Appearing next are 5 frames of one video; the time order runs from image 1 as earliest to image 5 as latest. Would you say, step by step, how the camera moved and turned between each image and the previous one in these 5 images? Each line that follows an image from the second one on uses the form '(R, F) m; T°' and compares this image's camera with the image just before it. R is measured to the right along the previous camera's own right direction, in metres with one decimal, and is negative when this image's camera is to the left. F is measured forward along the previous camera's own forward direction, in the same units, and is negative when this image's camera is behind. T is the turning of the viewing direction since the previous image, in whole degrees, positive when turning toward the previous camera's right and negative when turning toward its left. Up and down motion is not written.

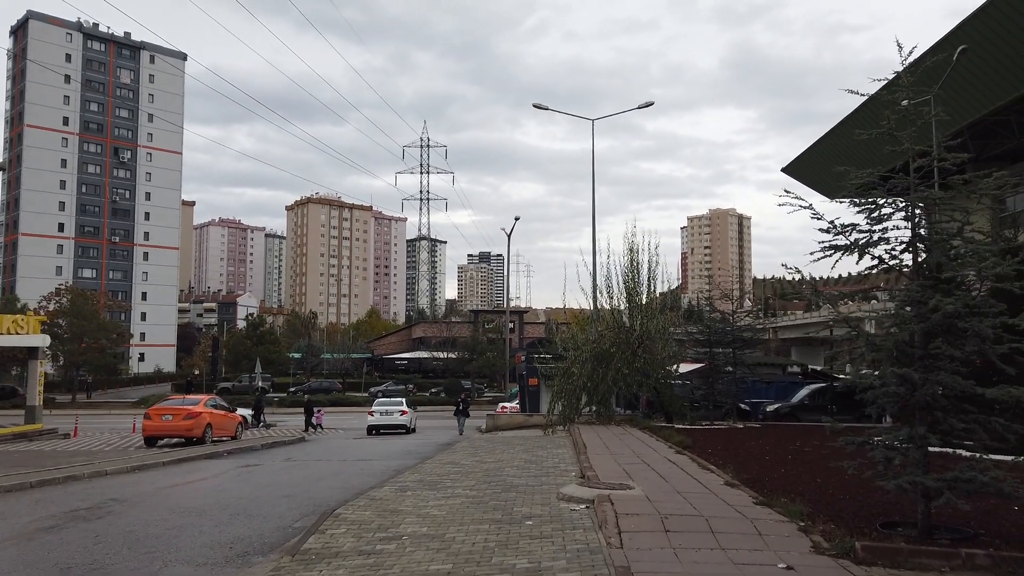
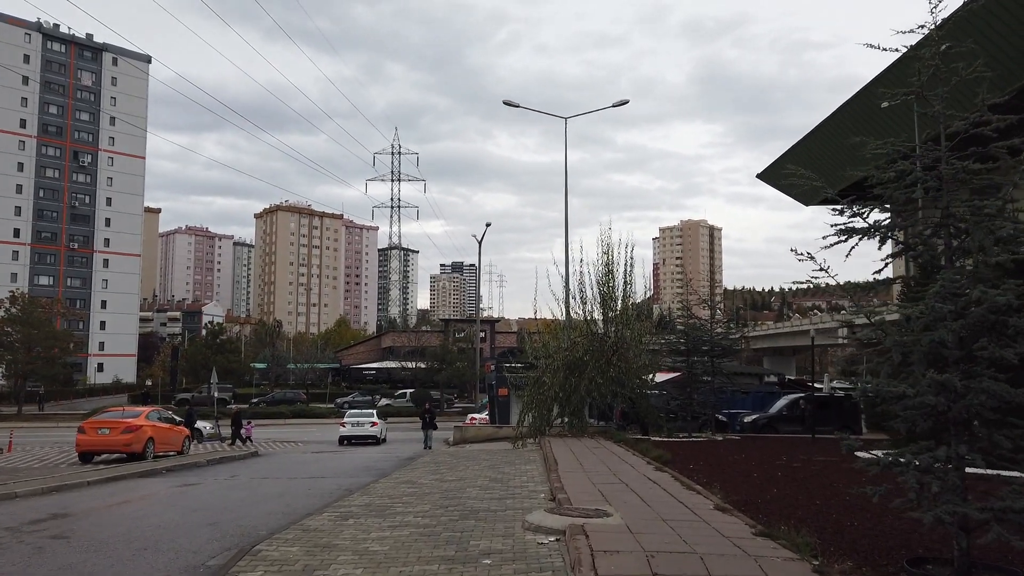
(+0.2, +1.4) m; +2°
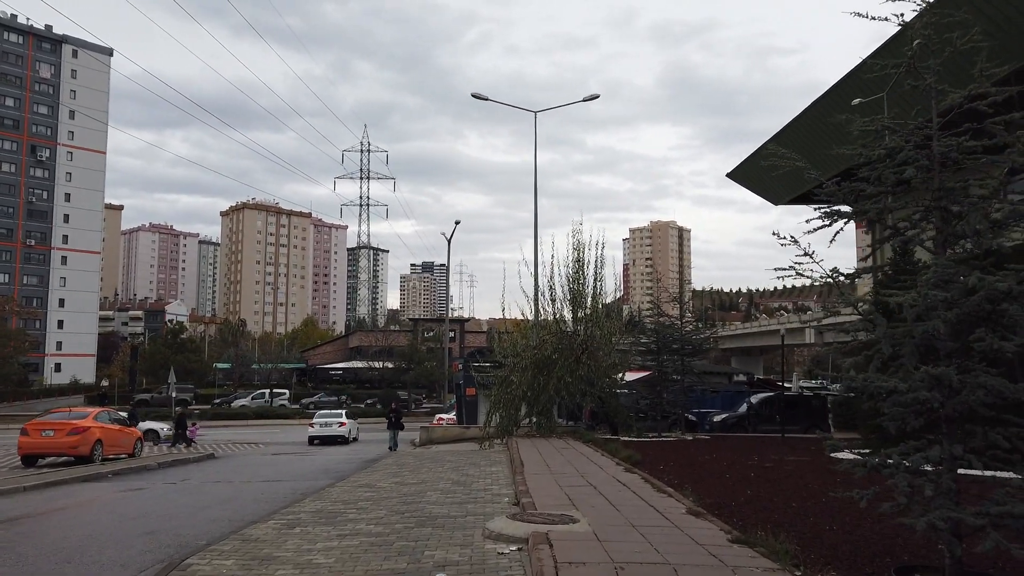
(+0.1, +0.6) m; +2°
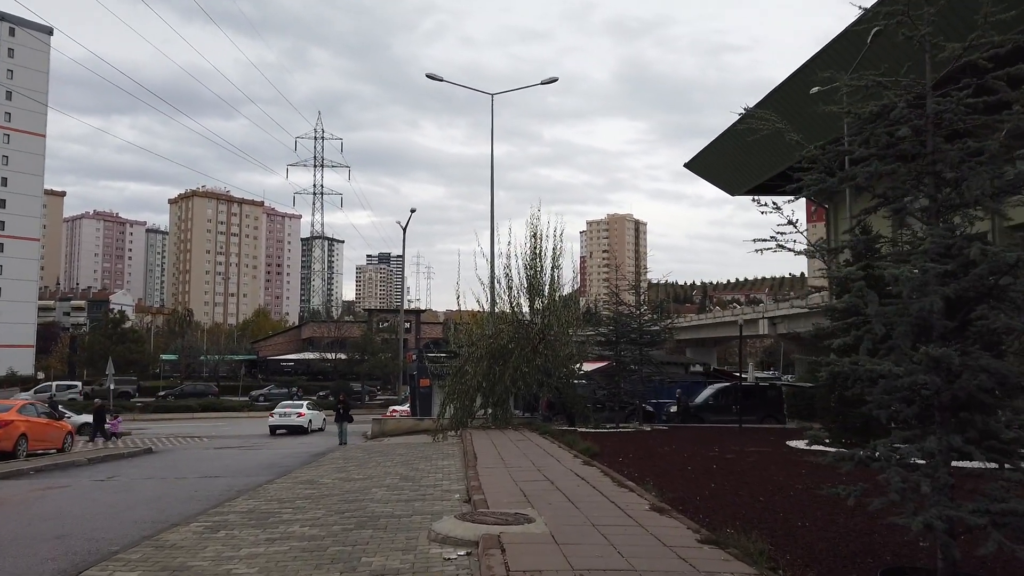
(+0.1, +0.8) m; +3°
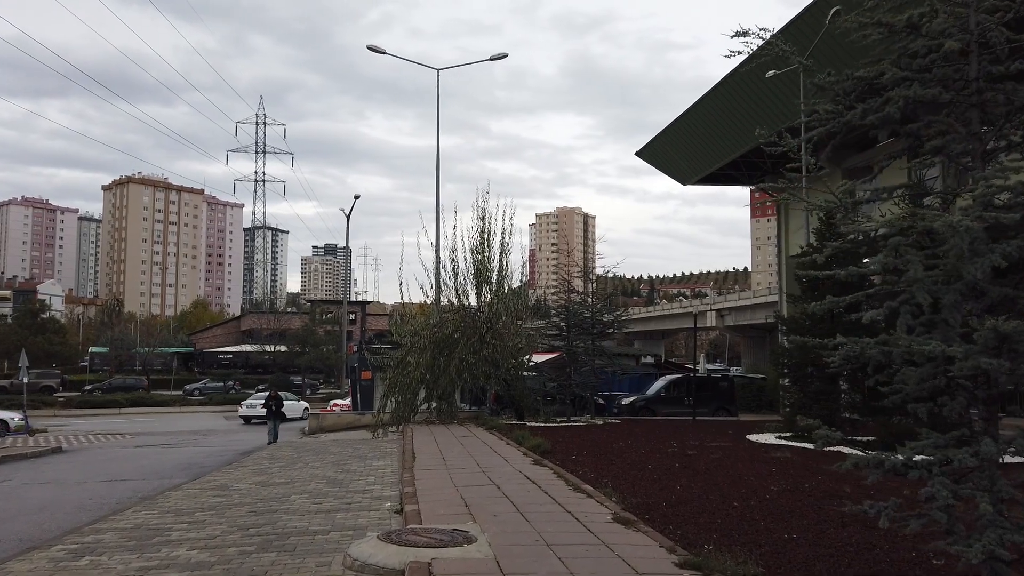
(+0.1, +1.3) m; +4°
